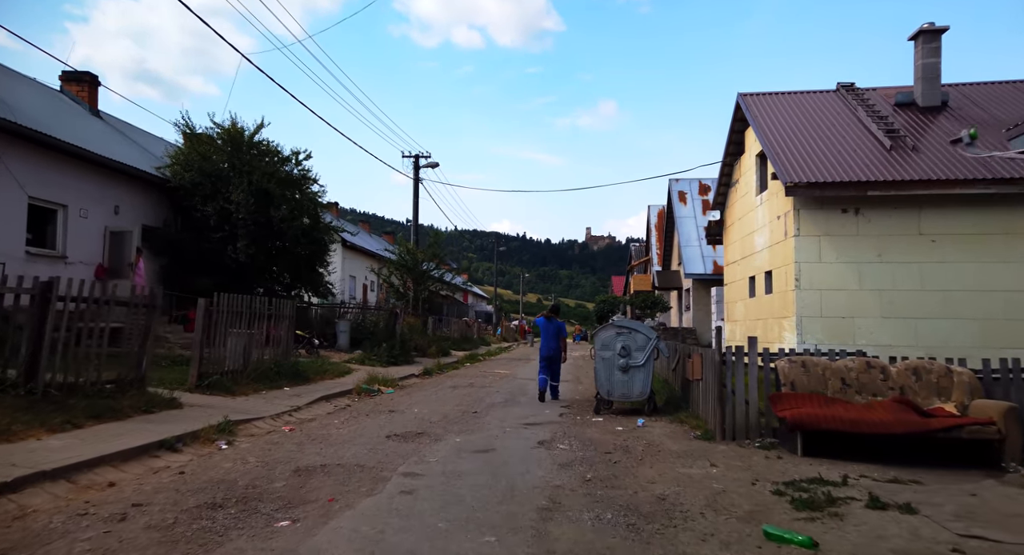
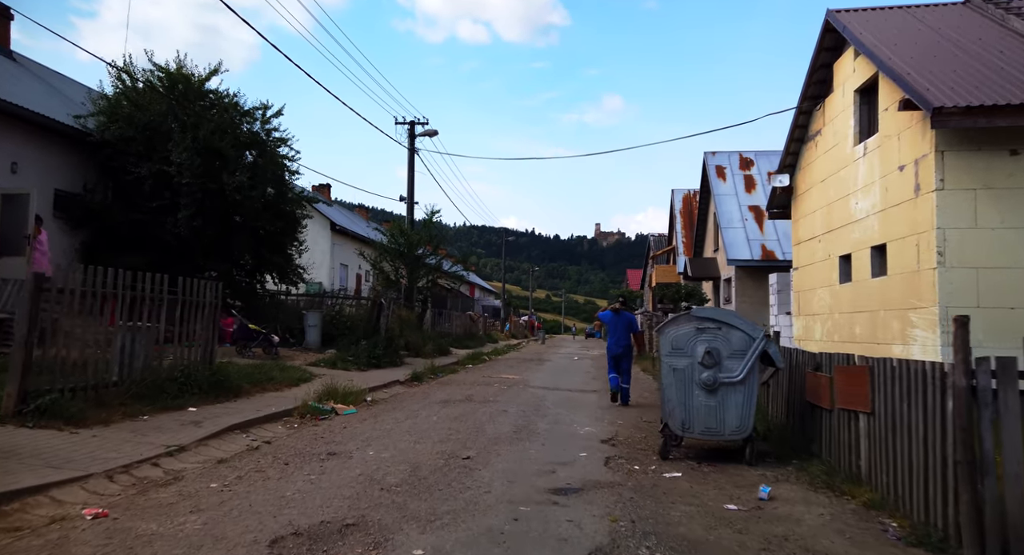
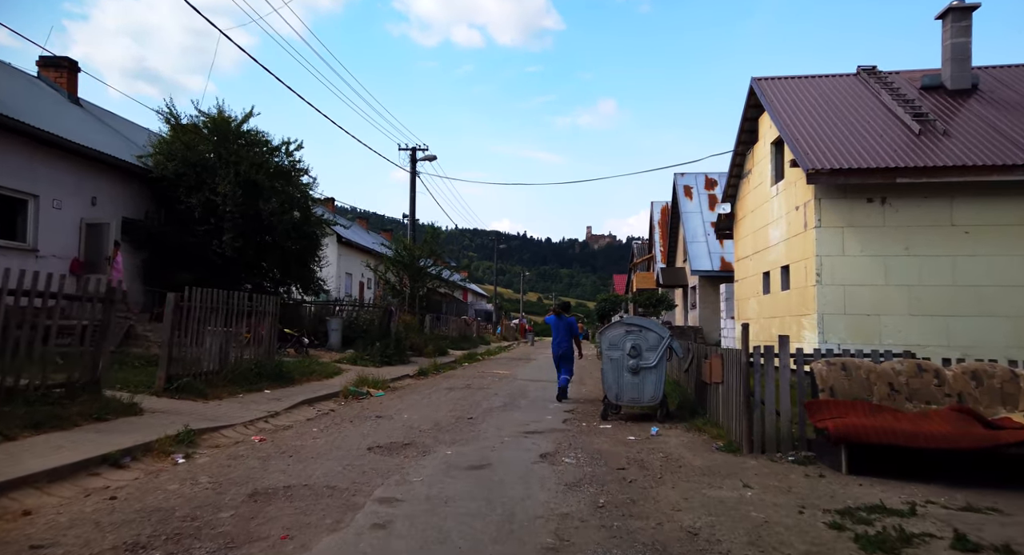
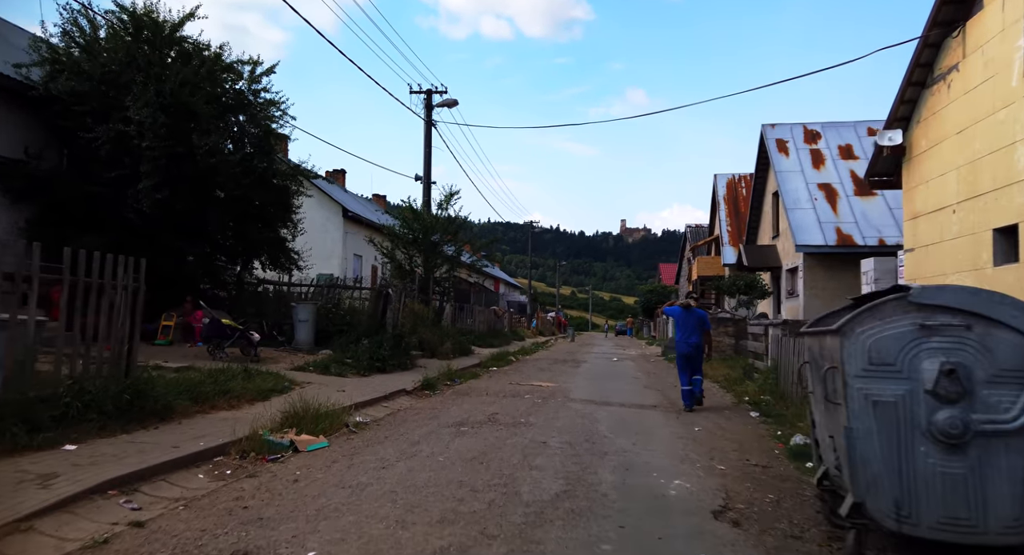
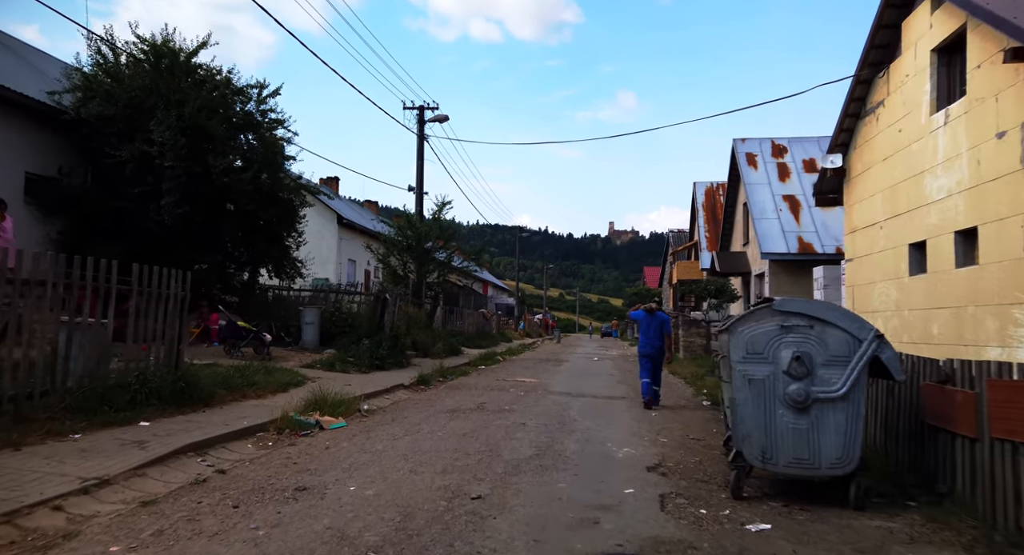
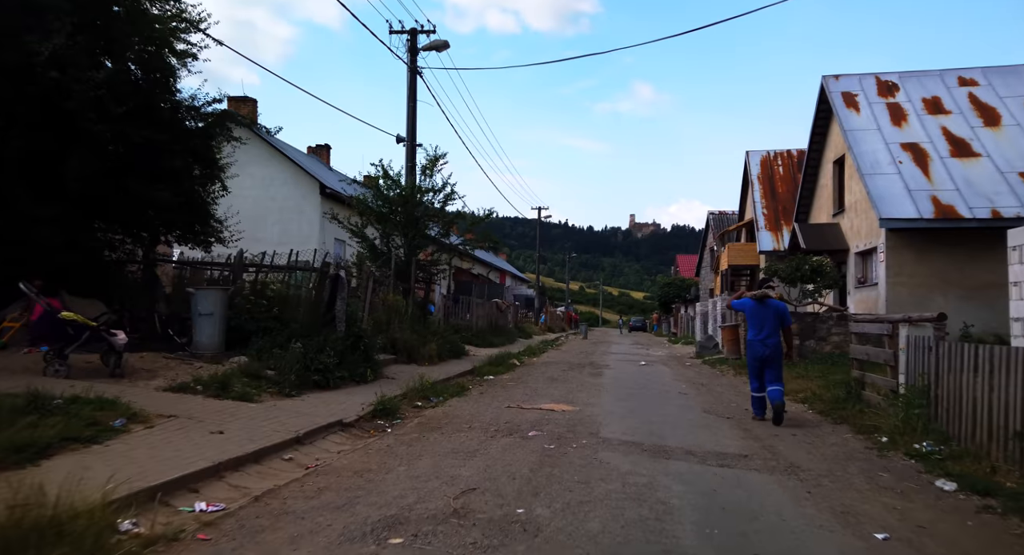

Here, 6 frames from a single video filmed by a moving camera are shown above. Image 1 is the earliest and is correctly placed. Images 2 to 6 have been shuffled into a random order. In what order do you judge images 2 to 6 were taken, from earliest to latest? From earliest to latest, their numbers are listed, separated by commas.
3, 2, 5, 4, 6
